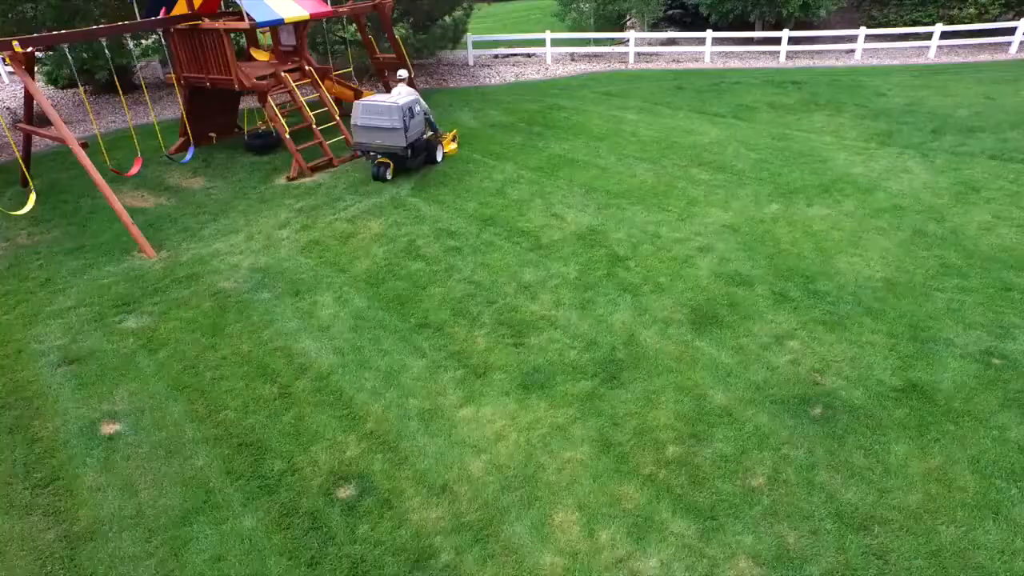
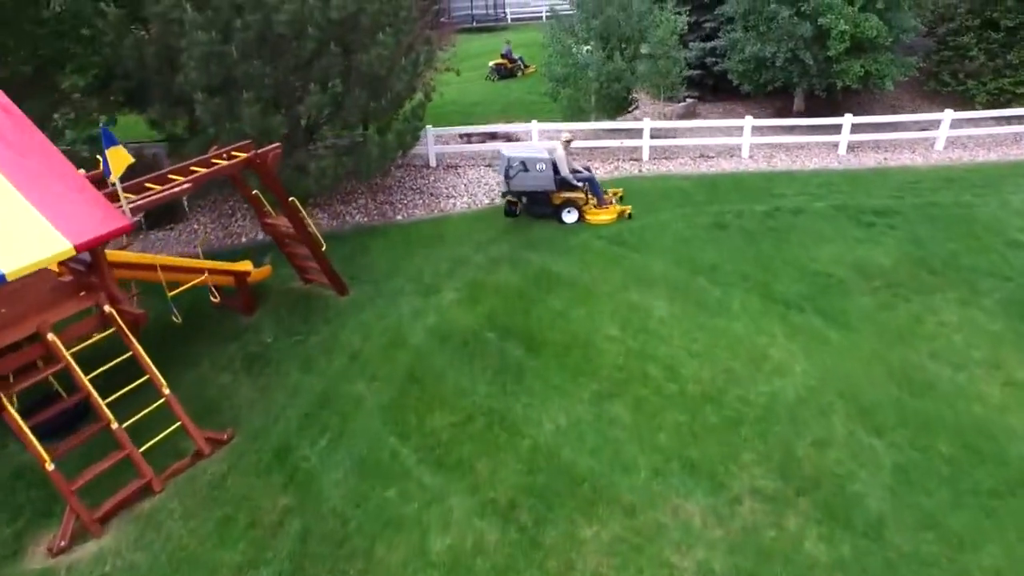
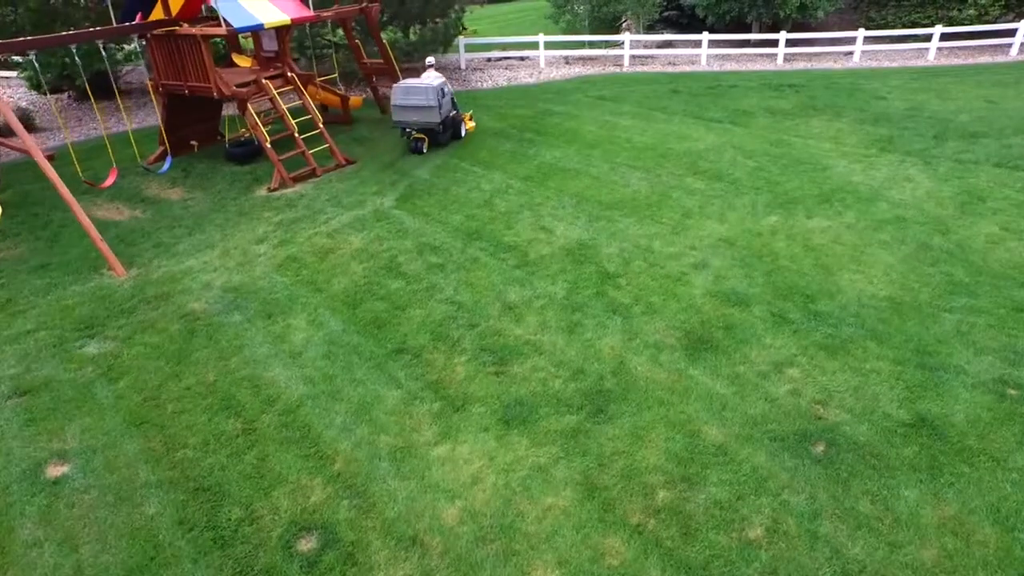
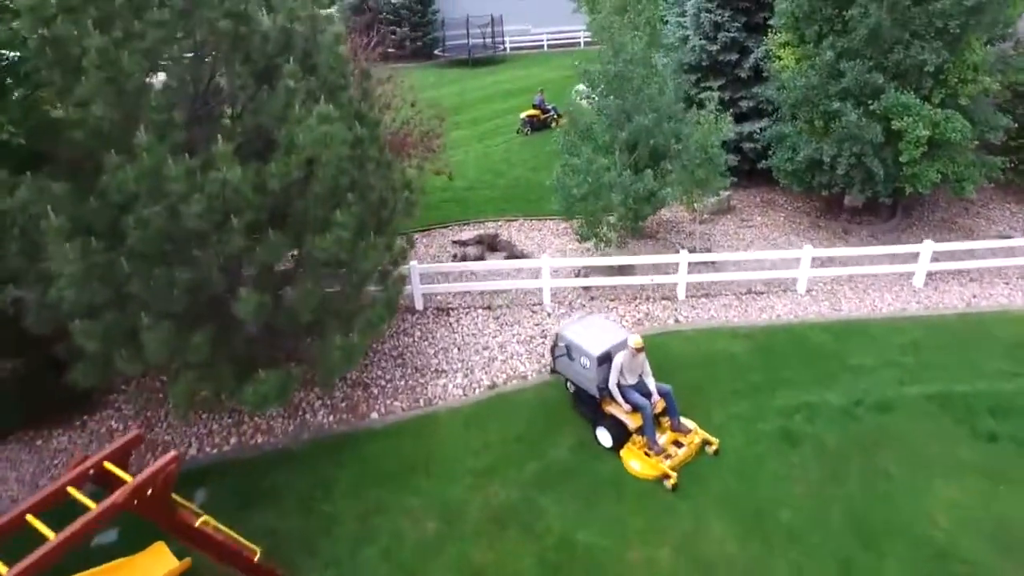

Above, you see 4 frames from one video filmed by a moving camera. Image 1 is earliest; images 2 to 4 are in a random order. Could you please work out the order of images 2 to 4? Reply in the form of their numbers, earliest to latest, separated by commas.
3, 2, 4
